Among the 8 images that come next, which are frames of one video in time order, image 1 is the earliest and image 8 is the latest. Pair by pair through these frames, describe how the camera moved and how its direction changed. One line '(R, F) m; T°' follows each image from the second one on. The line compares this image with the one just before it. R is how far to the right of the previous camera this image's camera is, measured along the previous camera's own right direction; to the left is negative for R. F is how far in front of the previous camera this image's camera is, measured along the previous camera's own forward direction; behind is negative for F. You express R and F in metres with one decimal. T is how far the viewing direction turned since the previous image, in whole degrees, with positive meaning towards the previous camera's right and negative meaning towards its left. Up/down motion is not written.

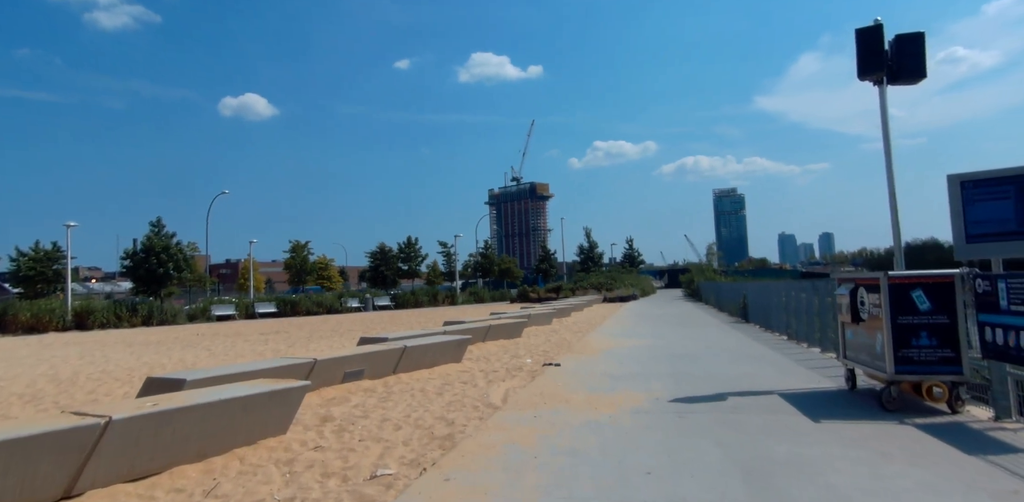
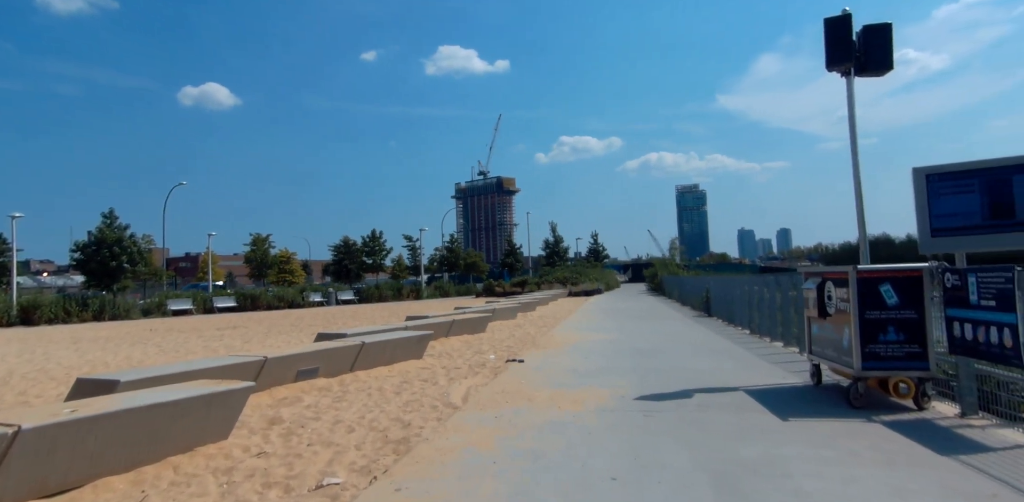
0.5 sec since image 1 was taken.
(+0.1, +0.3) m; +3°
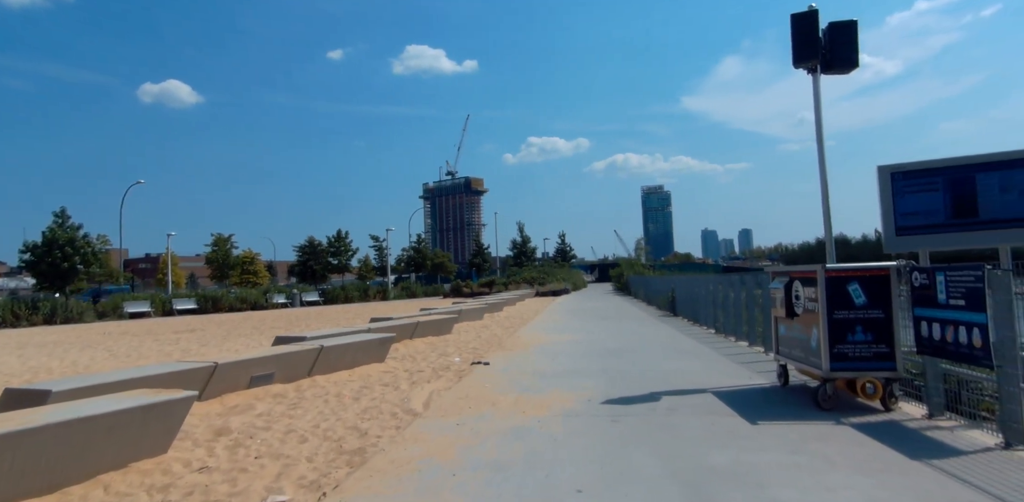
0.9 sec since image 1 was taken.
(+0.1, +0.3) m; +3°
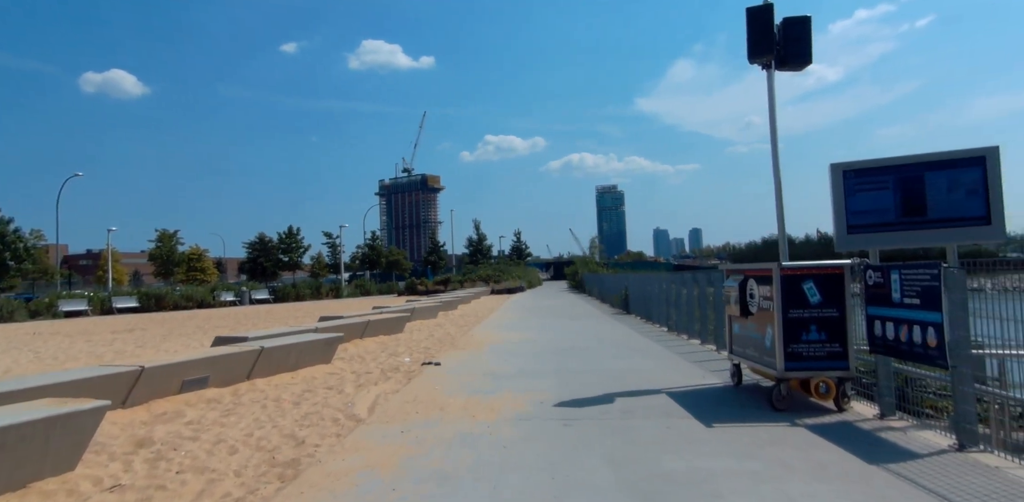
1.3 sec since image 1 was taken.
(+0.1, +0.3) m; +4°
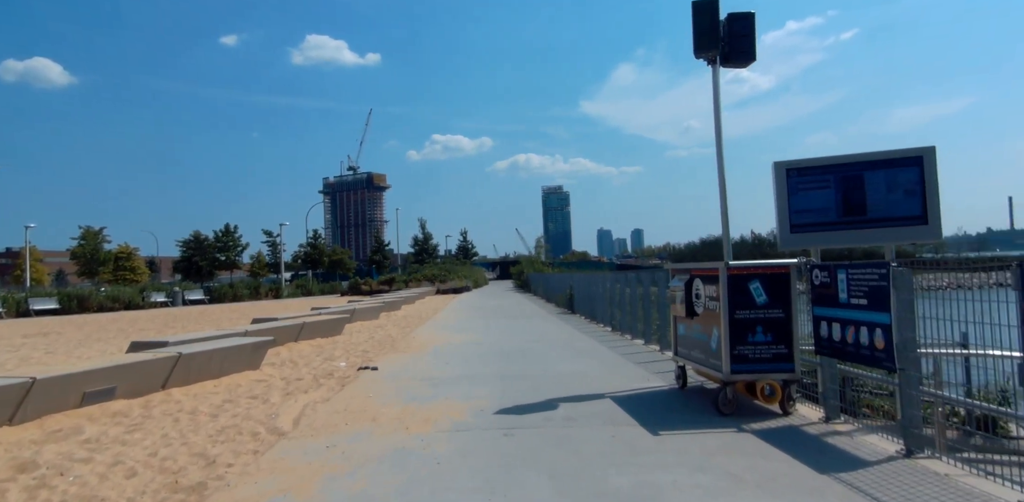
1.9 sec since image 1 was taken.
(+0.1, +0.4) m; +5°
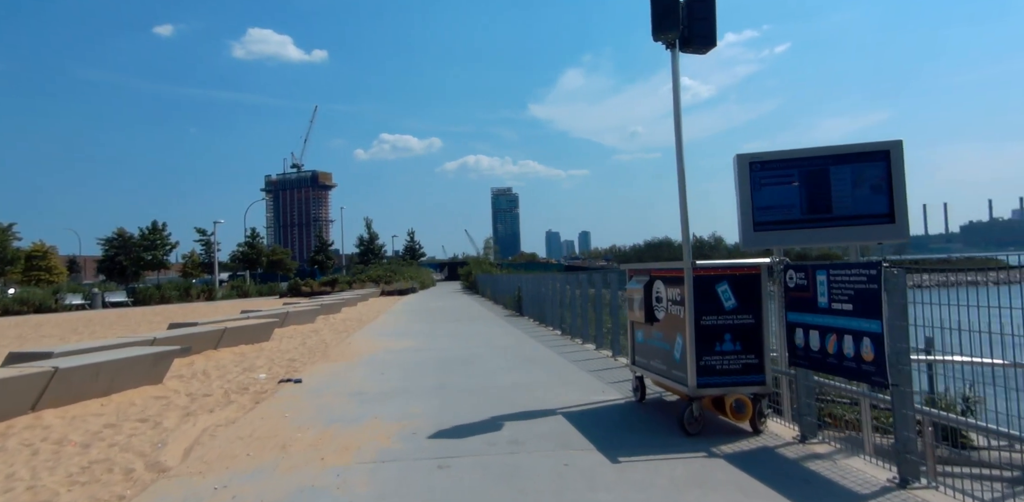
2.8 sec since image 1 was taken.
(+0.1, +0.9) m; +5°
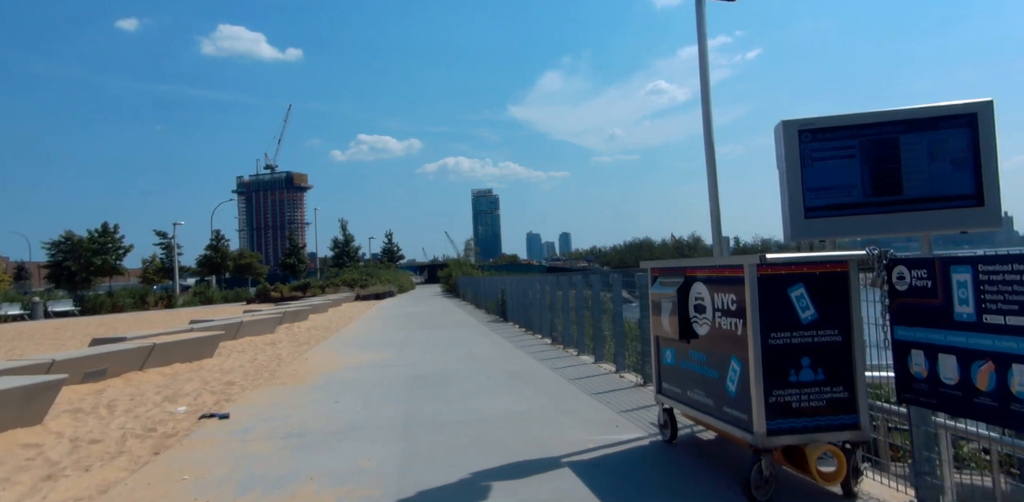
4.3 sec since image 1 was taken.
(0.0, +1.9) m; +2°
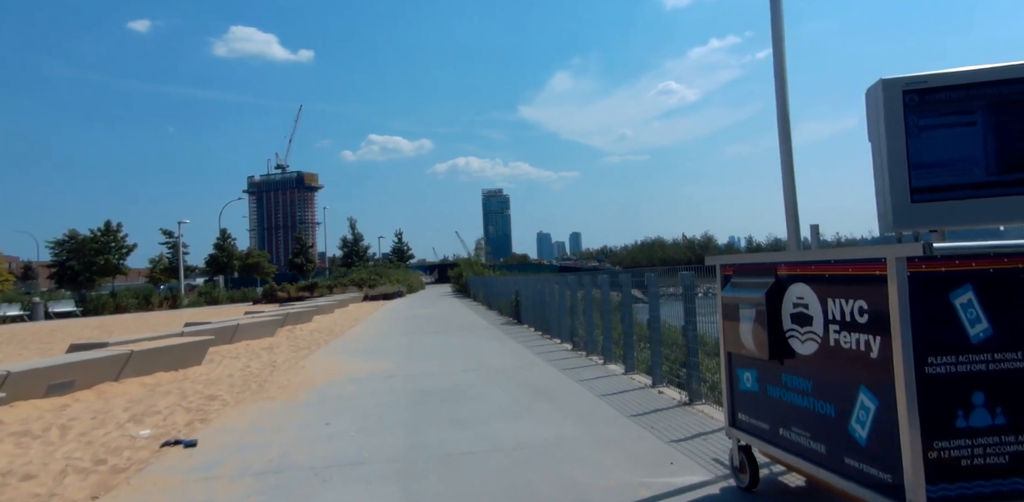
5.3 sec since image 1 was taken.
(-0.1, +1.3) m; -1°
